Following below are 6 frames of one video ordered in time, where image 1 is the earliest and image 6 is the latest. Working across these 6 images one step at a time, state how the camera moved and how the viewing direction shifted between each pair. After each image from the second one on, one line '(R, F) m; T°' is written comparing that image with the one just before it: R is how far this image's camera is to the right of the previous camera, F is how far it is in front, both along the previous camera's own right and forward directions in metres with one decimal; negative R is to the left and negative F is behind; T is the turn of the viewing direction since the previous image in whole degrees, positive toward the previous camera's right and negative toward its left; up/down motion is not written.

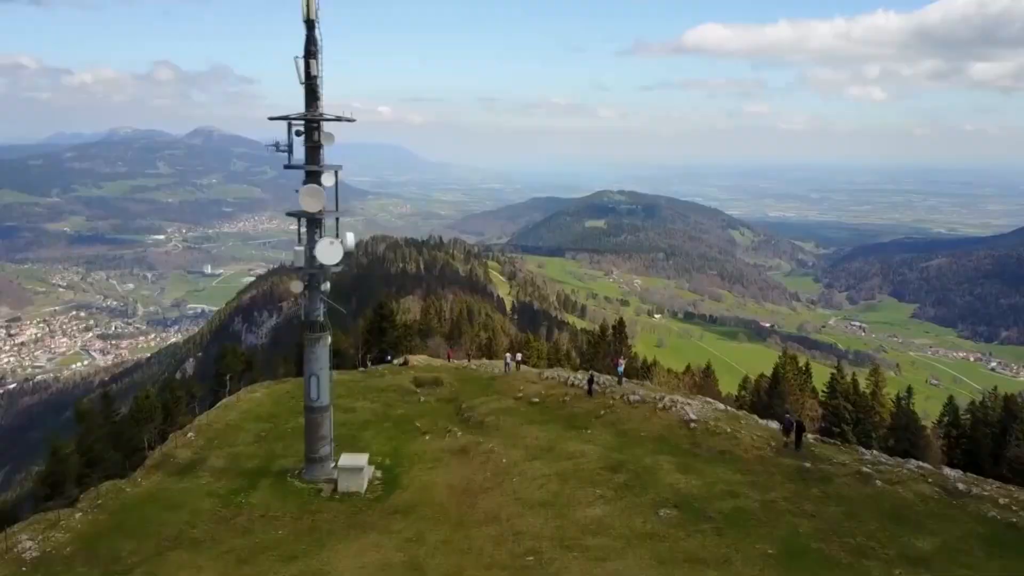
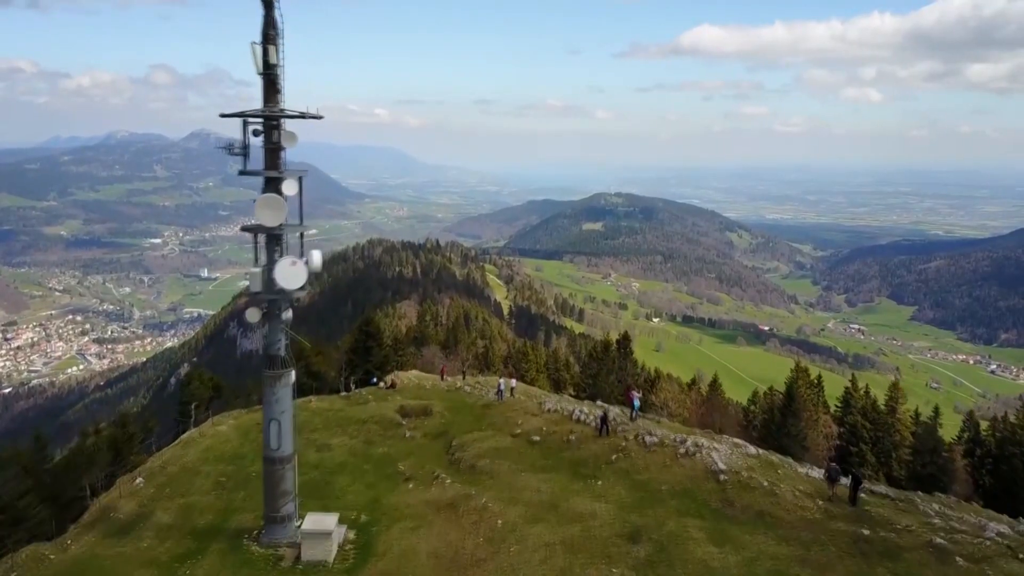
(0.0, +1.6) m; 0°
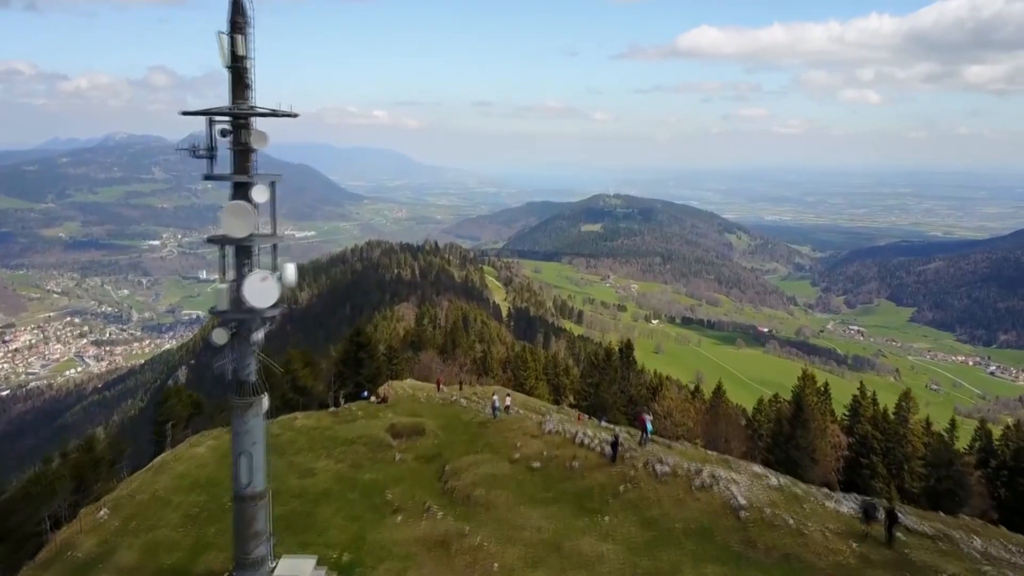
(0.0, +0.9) m; 0°
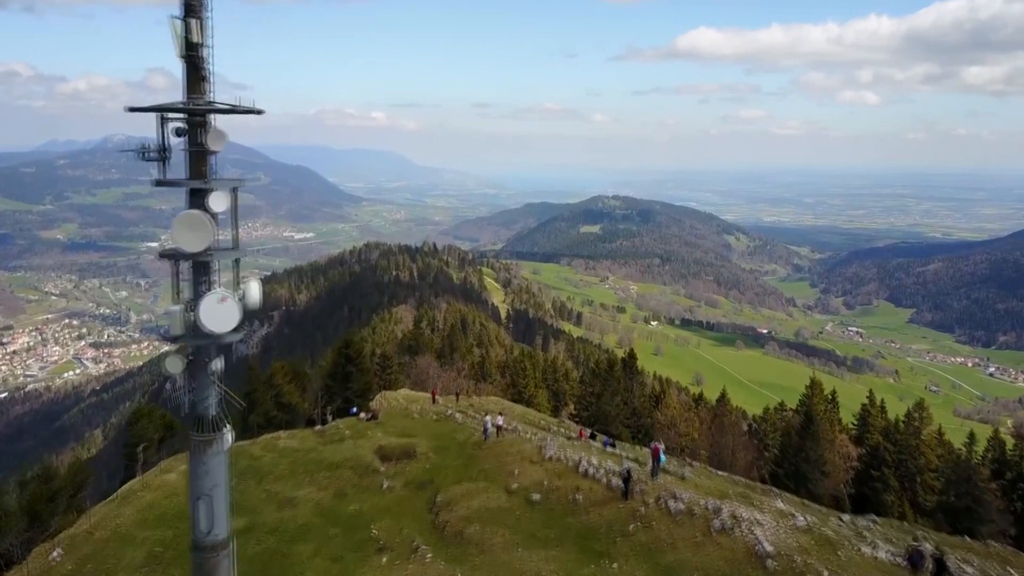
(0.0, +1.0) m; 0°
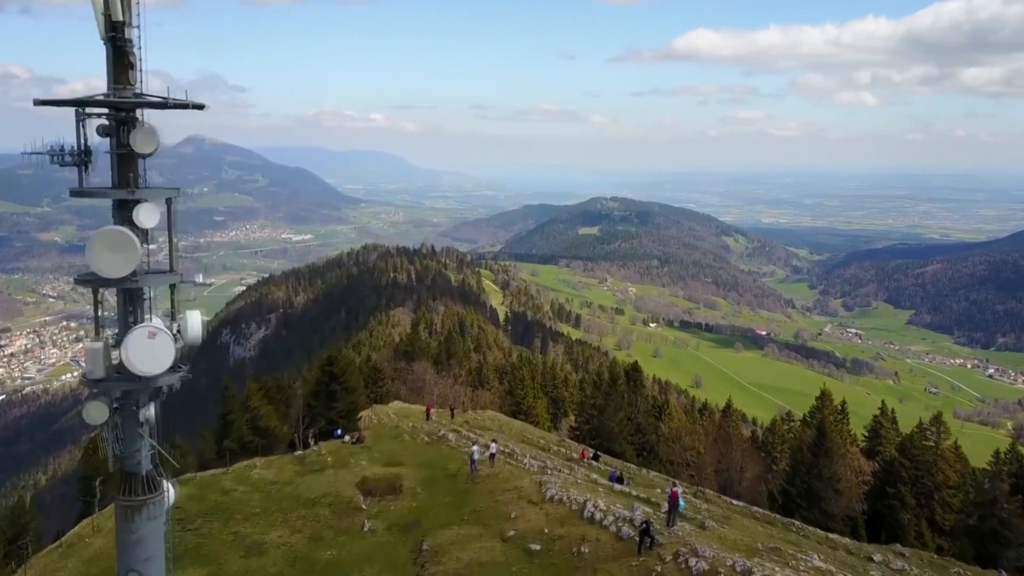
(0.0, +1.2) m; 0°
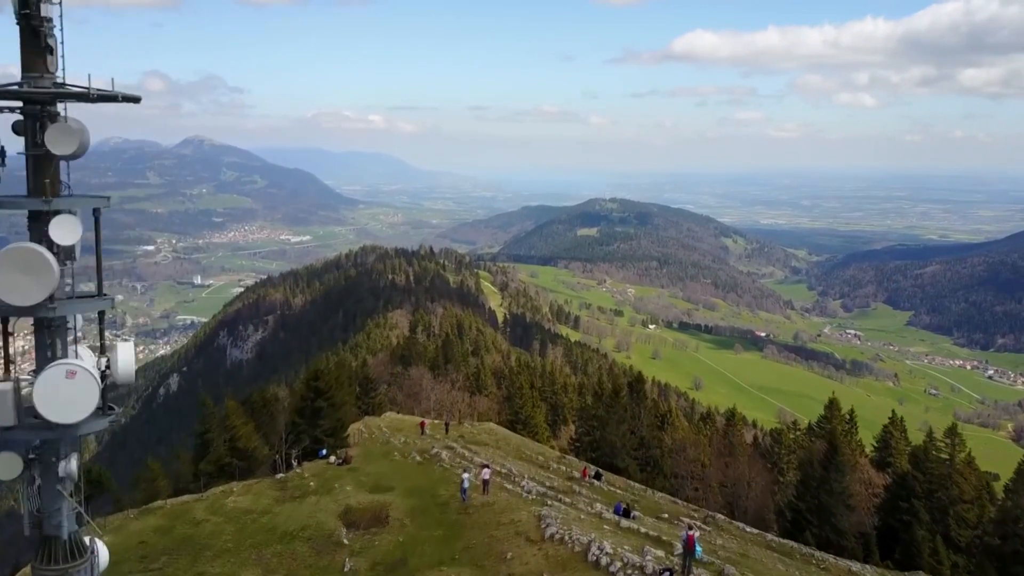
(0.0, +0.9) m; 0°
